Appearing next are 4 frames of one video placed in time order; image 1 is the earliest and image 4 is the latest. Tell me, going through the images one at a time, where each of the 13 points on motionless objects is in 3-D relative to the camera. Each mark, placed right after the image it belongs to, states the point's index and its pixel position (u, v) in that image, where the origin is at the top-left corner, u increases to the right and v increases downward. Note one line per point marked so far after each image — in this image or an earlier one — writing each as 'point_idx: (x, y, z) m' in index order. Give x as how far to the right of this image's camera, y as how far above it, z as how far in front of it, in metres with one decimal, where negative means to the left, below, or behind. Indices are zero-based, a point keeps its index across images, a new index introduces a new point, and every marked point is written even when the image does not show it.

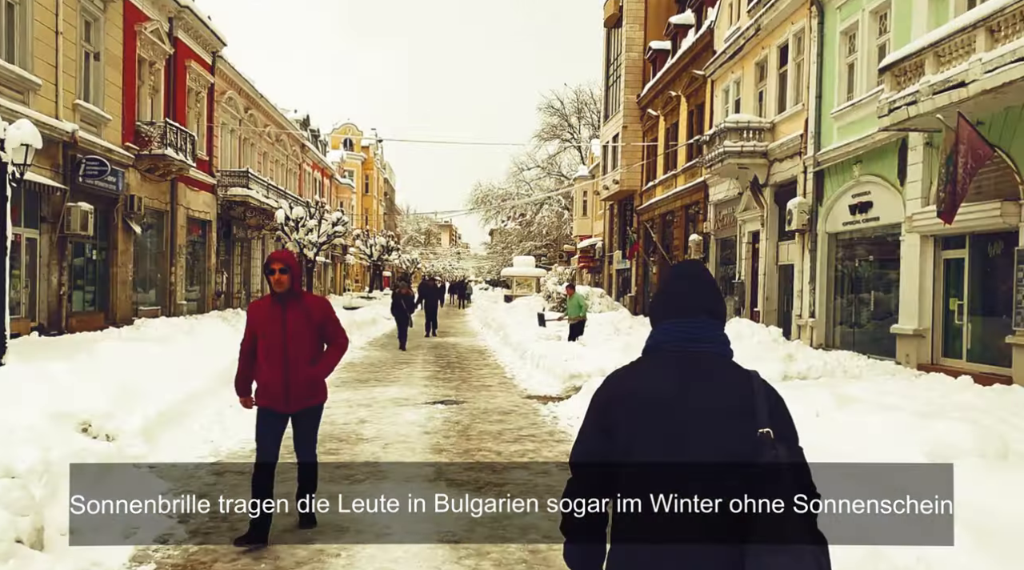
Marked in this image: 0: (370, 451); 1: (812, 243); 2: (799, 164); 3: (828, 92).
0: (-1.3, -1.5, +8.9) m
1: (+5.8, +0.8, +19.1) m
2: (+5.8, +2.5, +20.0) m
3: (+6.0, +3.6, +18.7) m
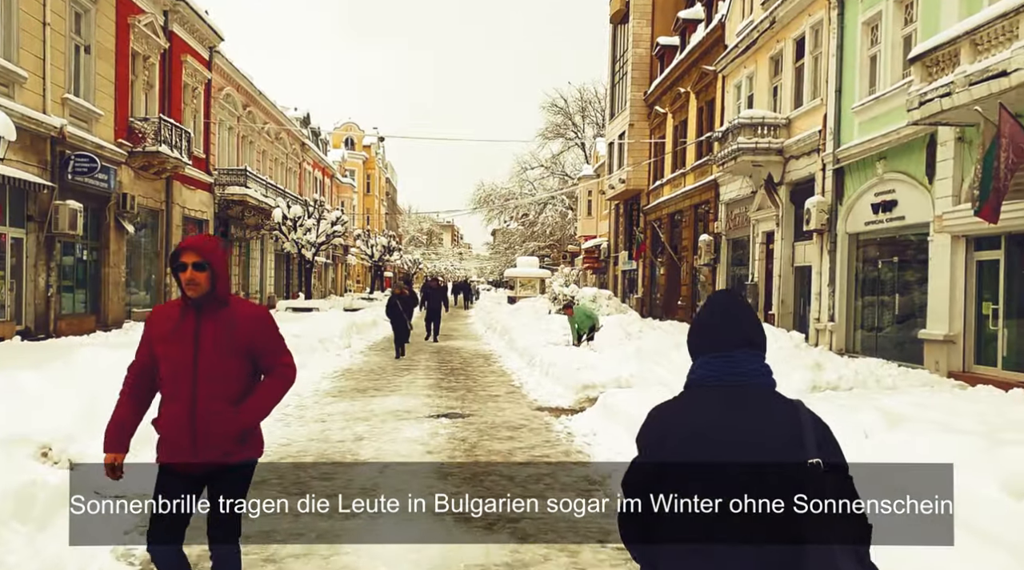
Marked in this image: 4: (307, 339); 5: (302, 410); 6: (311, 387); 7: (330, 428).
0: (-1.2, -1.6, +8.1) m
1: (+6.0, +0.8, +18.4) m
2: (+6.0, +2.4, +19.2) m
3: (+6.1, +3.6, +17.9) m
4: (-3.6, -0.9, +17.0) m
5: (-2.3, -1.4, +10.9) m
6: (-2.5, -1.3, +12.4) m
7: (-1.8, -1.5, +10.0) m
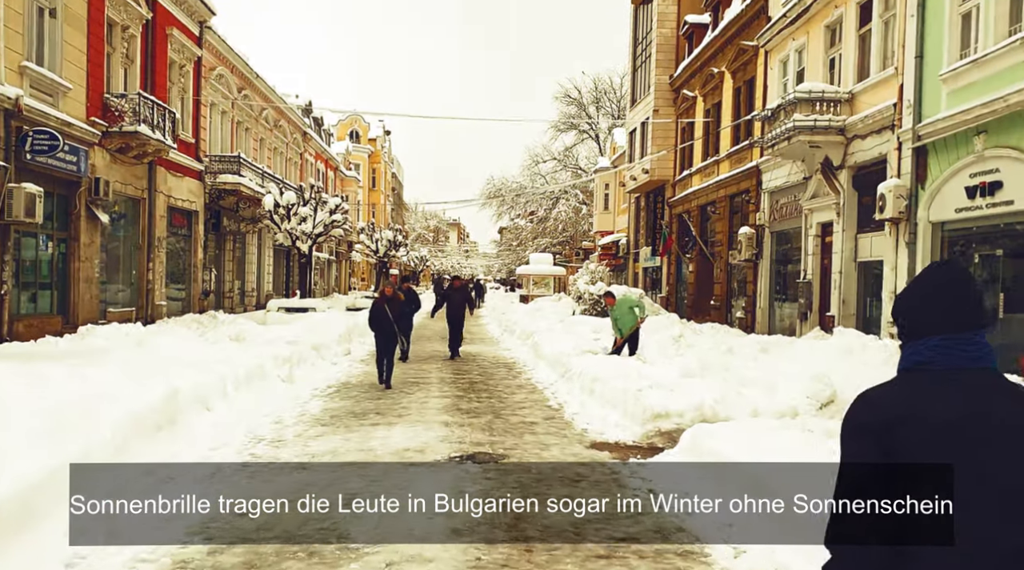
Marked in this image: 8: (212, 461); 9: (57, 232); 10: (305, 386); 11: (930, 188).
0: (-0.8, -1.5, +5.6) m
1: (+6.4, +0.8, +15.8) m
2: (+6.4, +2.5, +16.6) m
3: (+6.6, +3.6, +15.3) m
4: (-3.1, -0.9, +14.4) m
5: (-2.0, -1.4, +8.4) m
6: (-2.2, -1.3, +9.8) m
7: (-1.5, -1.4, +7.4) m
8: (-2.5, -1.4, +8.1) m
9: (-8.8, +1.0, +18.9) m
10: (-2.4, -1.2, +11.5) m
11: (+6.5, +1.5, +15.3) m
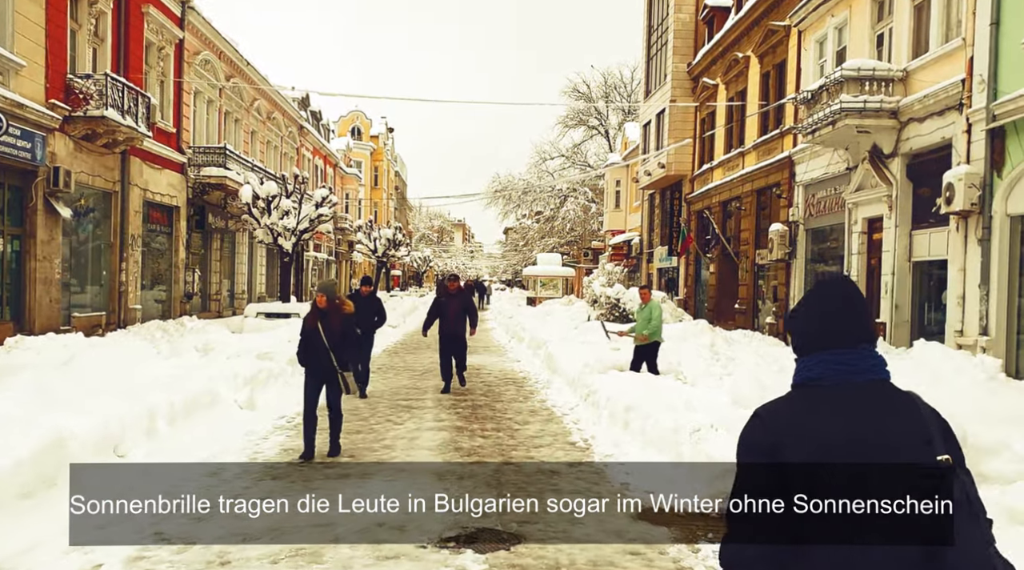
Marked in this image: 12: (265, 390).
0: (-0.8, -1.6, +3.4) m
1: (+6.5, +0.8, +13.6) m
2: (+6.5, +2.4, +14.4) m
3: (+6.7, +3.6, +13.1) m
4: (-3.0, -0.9, +12.3) m
5: (-1.9, -1.4, +6.2) m
6: (-2.1, -1.3, +7.7) m
7: (-1.4, -1.5, +5.3) m
8: (-2.4, -1.5, +6.0) m
9: (-8.6, +1.0, +16.8) m
10: (-2.3, -1.2, +9.4) m
11: (+6.6, +1.5, +13.1) m
12: (-2.7, -1.1, +10.7) m
